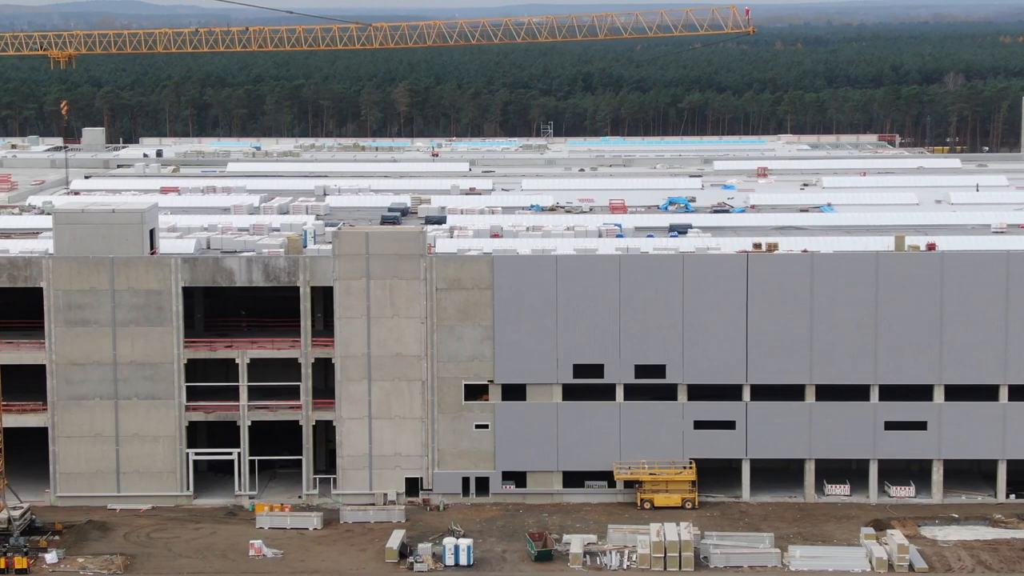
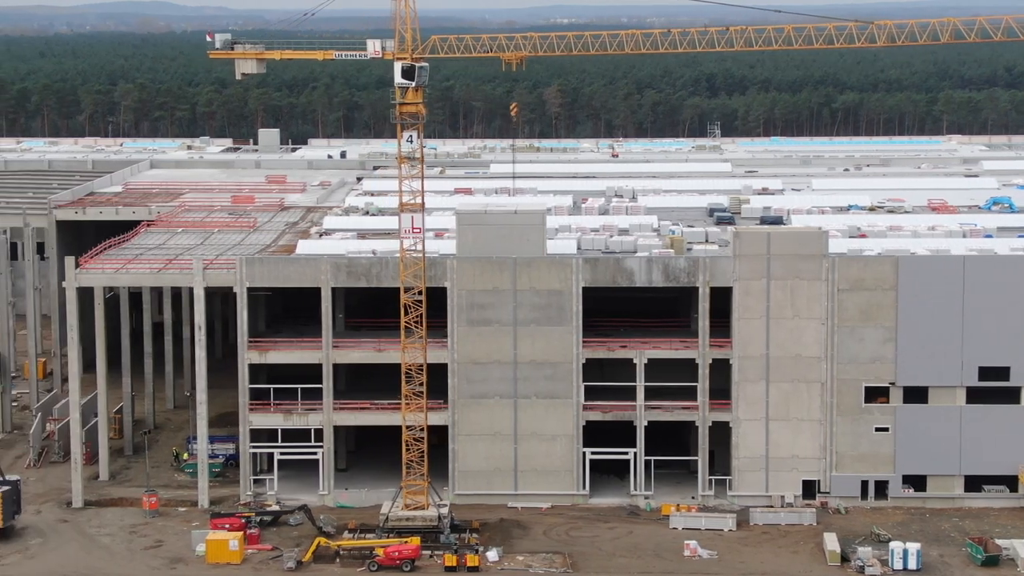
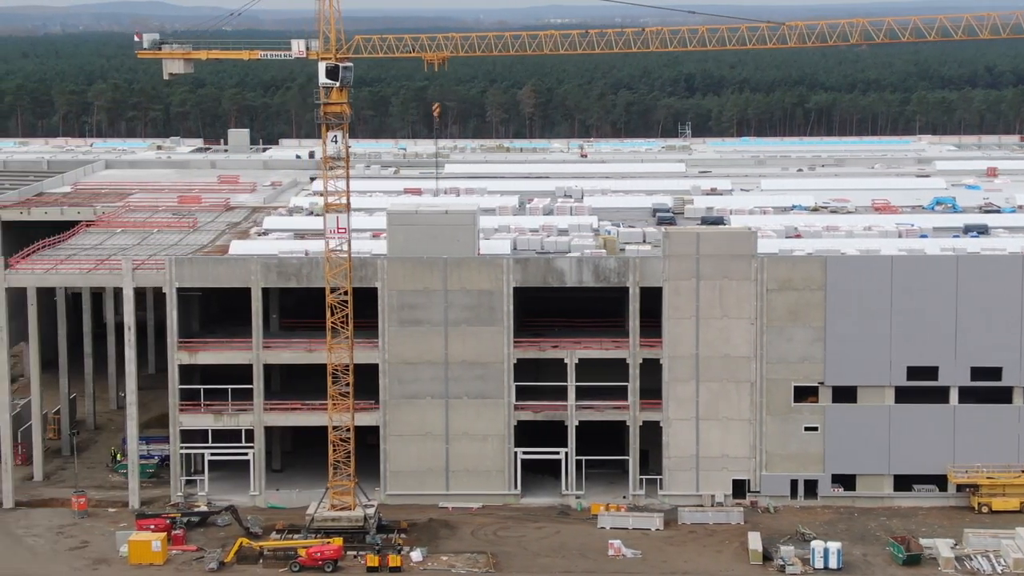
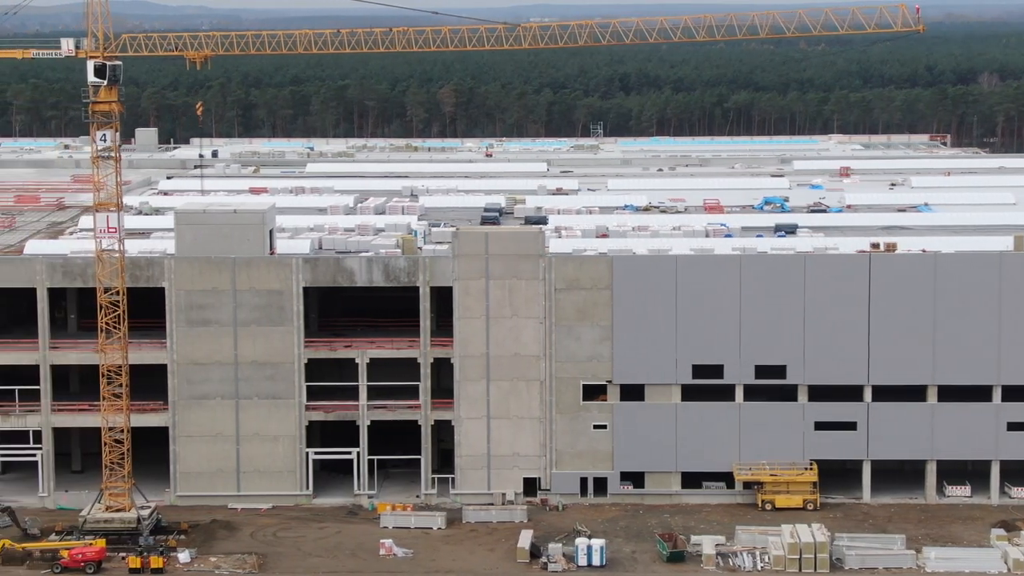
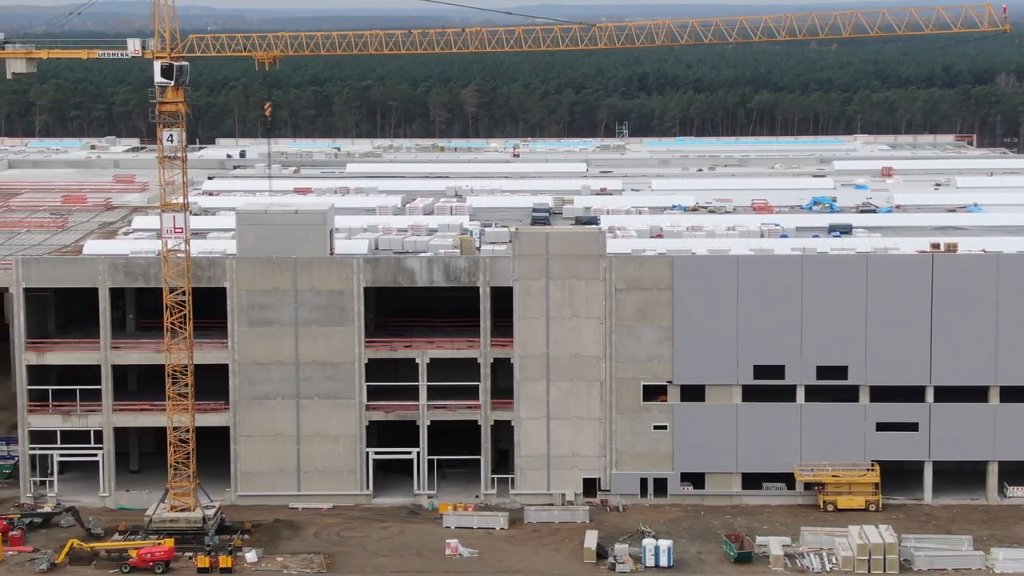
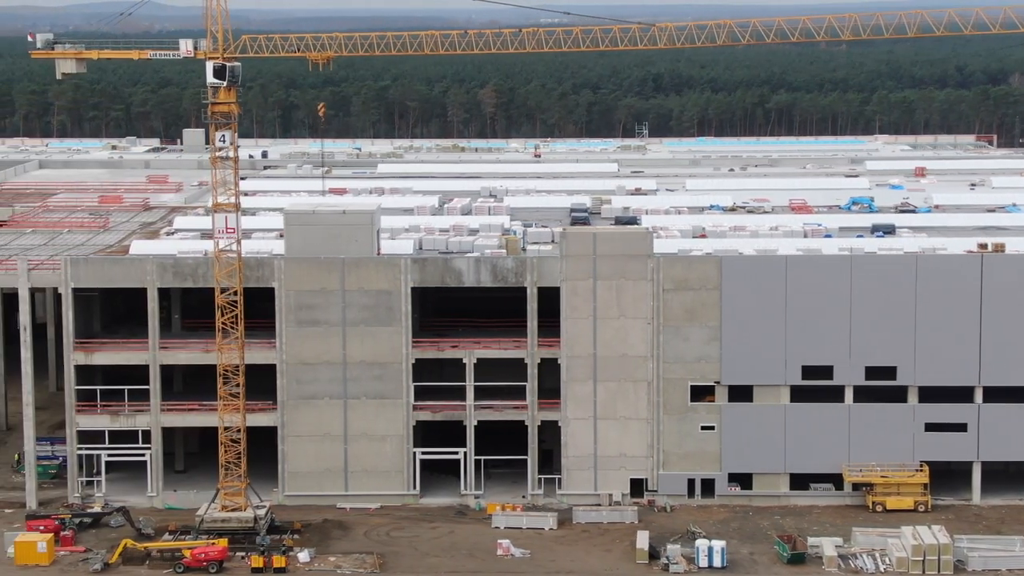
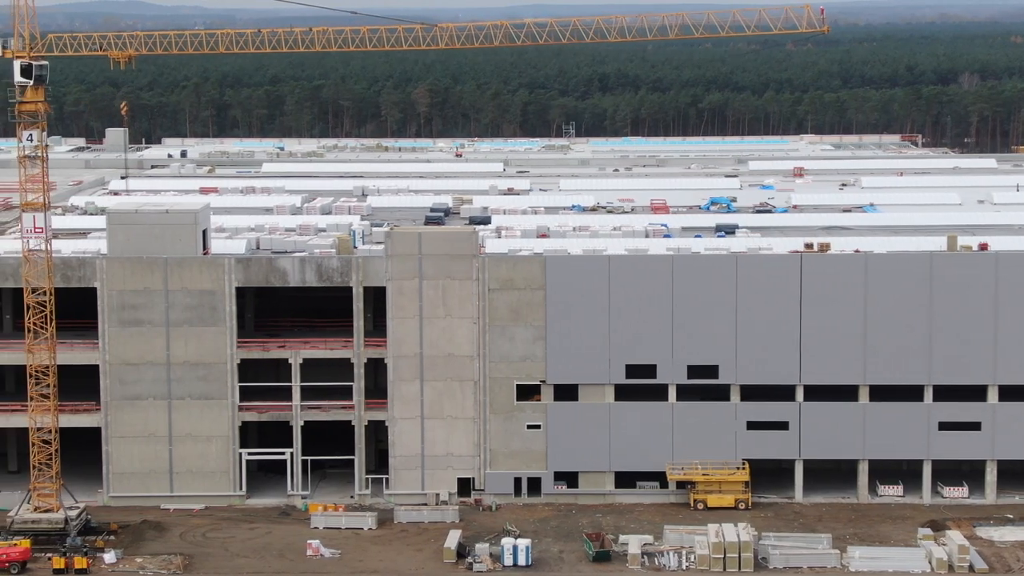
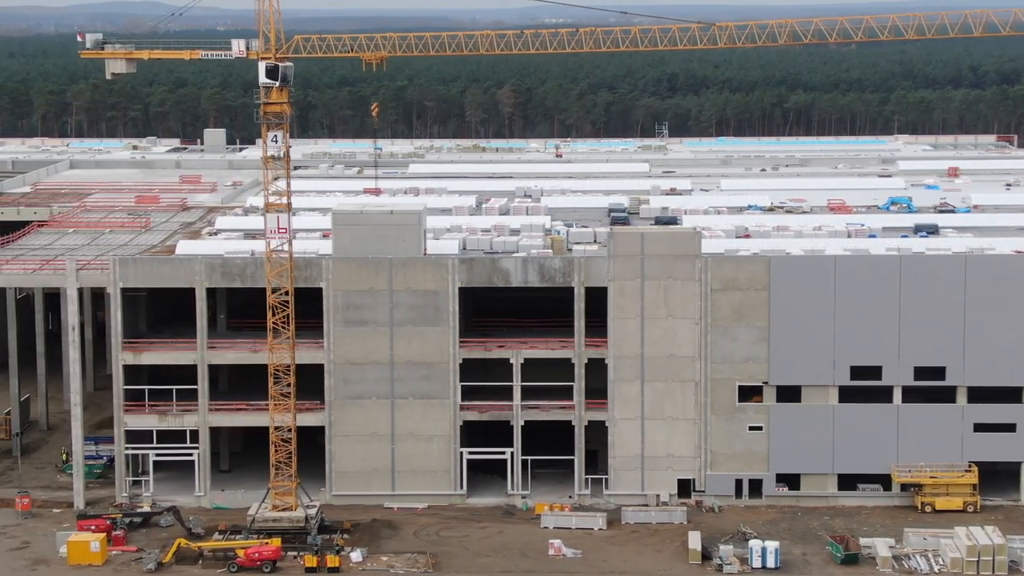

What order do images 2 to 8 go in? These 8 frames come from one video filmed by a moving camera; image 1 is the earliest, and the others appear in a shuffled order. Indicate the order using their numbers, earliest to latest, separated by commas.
7, 4, 5, 6, 8, 3, 2
